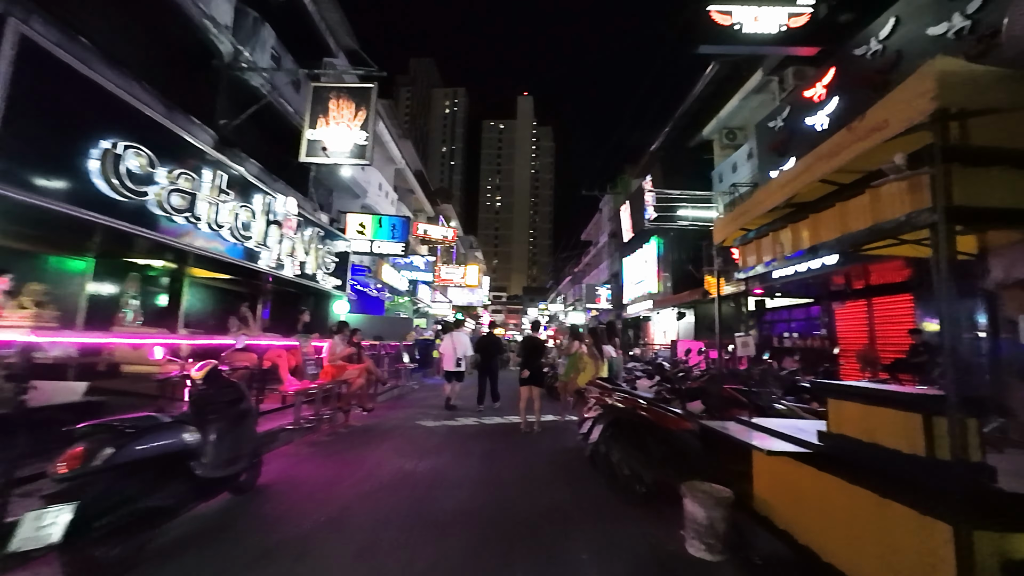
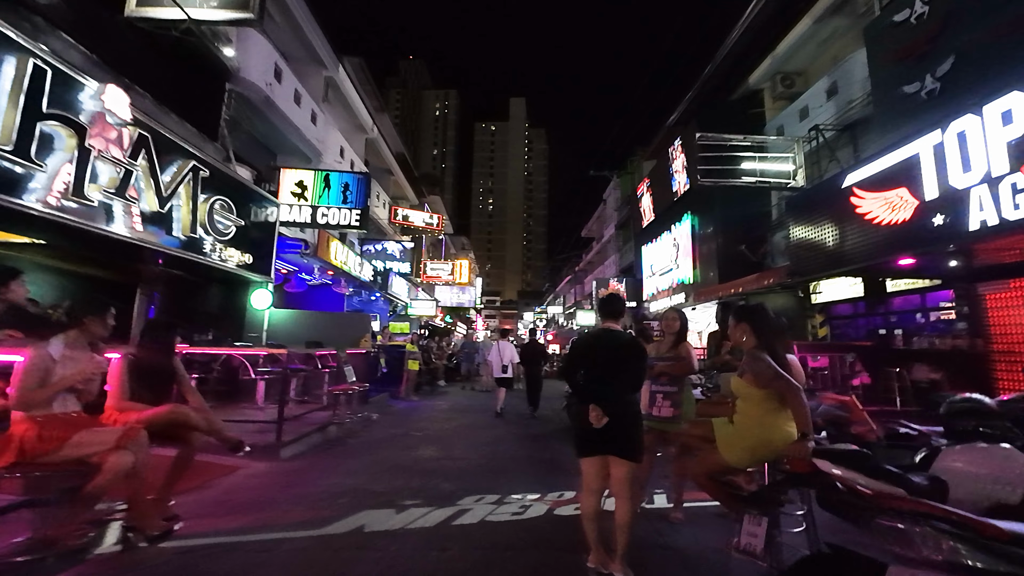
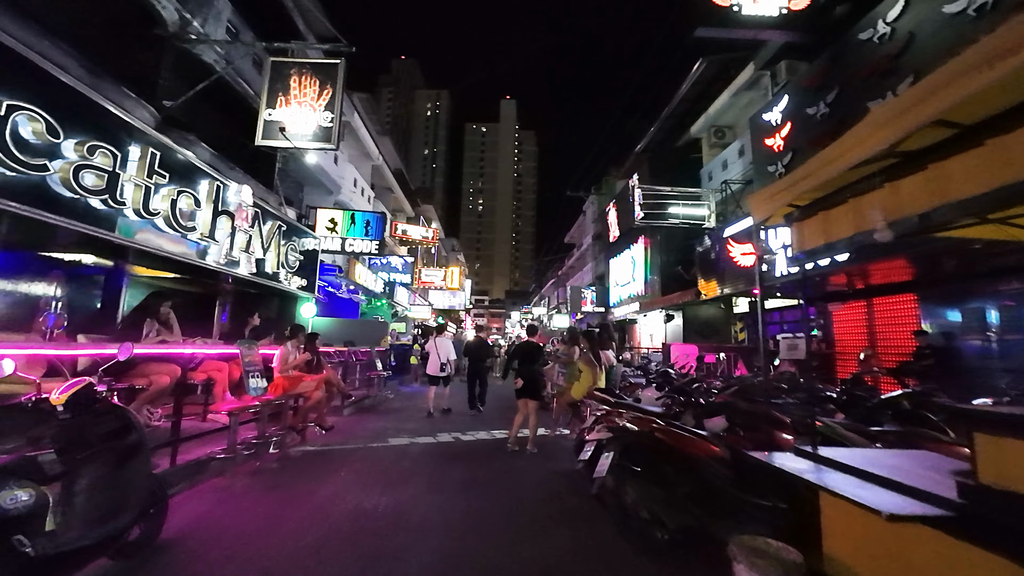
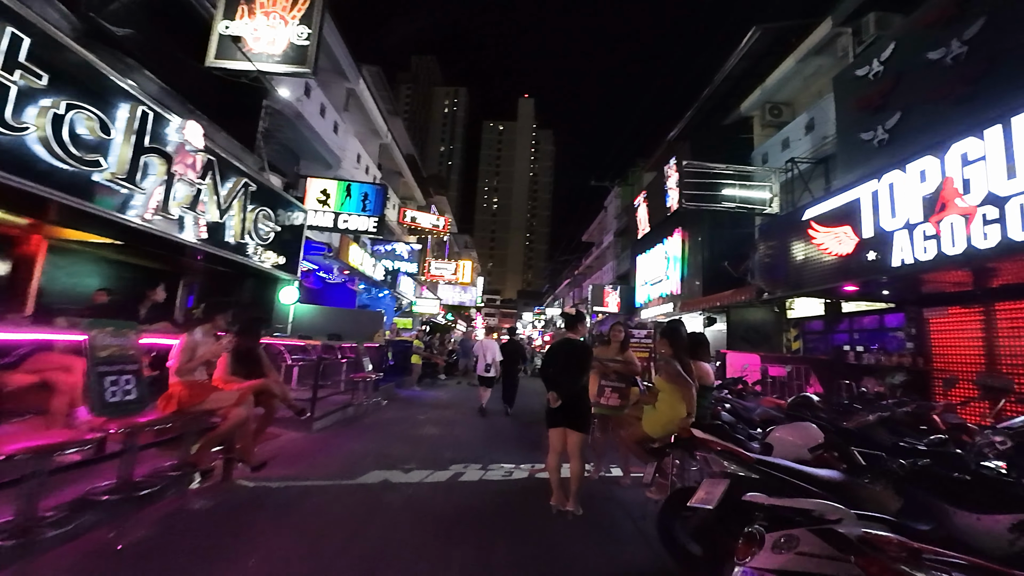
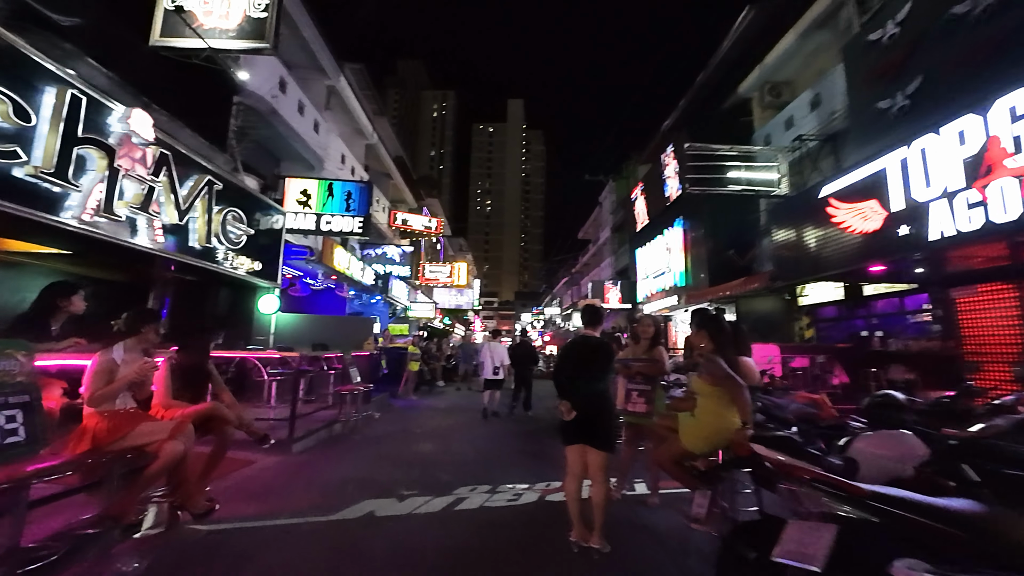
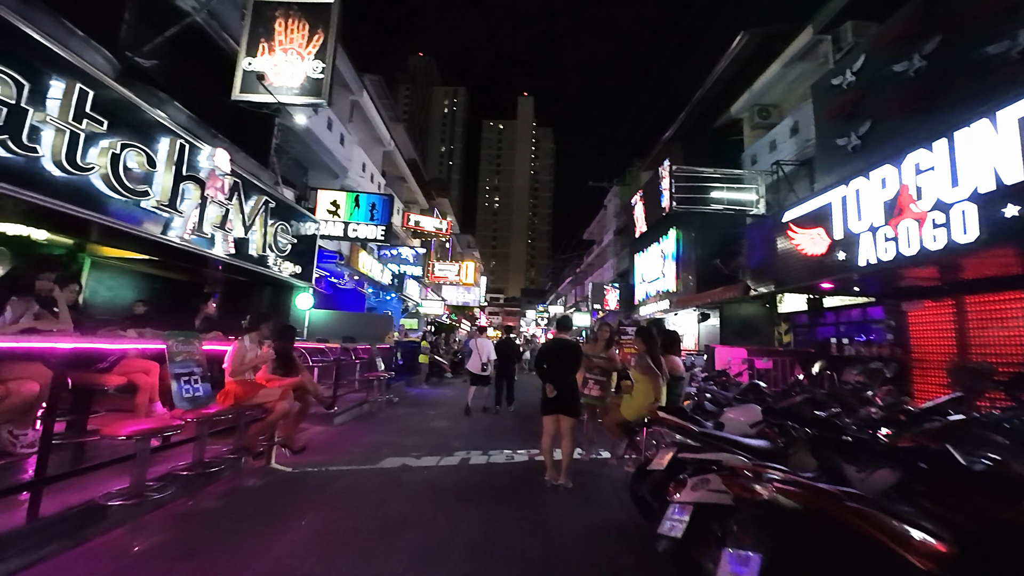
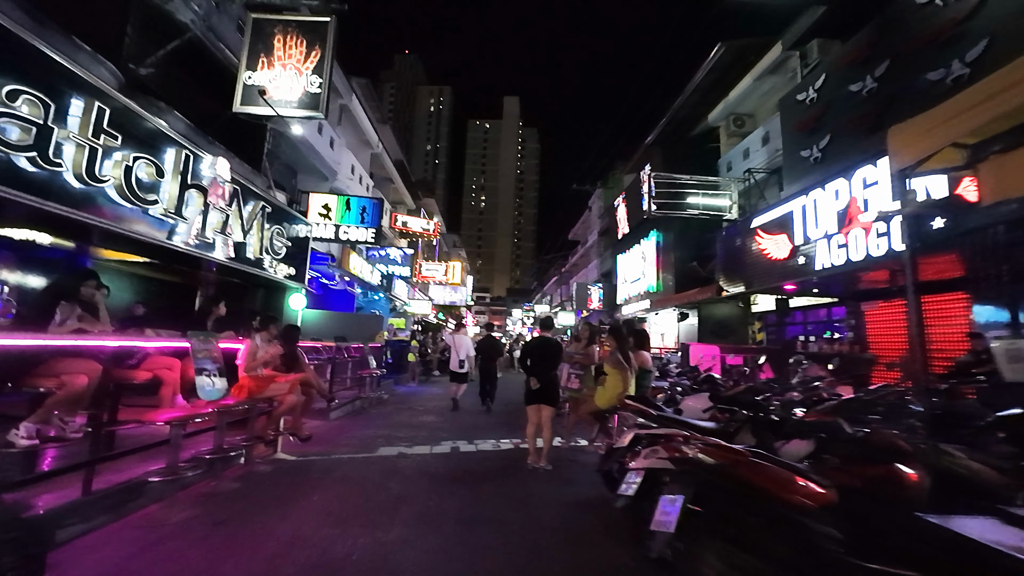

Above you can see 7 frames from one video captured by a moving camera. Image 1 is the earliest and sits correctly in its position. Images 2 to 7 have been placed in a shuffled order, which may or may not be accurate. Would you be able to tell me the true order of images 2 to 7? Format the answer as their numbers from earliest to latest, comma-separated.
3, 7, 6, 4, 5, 2
